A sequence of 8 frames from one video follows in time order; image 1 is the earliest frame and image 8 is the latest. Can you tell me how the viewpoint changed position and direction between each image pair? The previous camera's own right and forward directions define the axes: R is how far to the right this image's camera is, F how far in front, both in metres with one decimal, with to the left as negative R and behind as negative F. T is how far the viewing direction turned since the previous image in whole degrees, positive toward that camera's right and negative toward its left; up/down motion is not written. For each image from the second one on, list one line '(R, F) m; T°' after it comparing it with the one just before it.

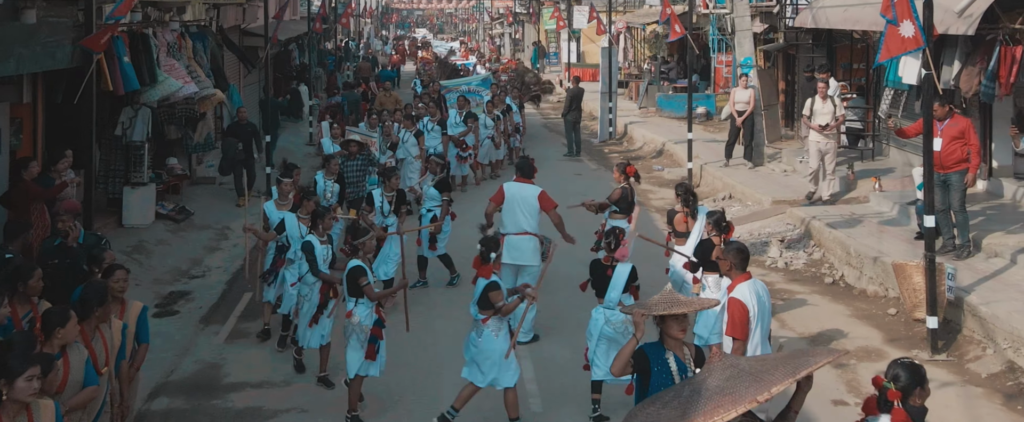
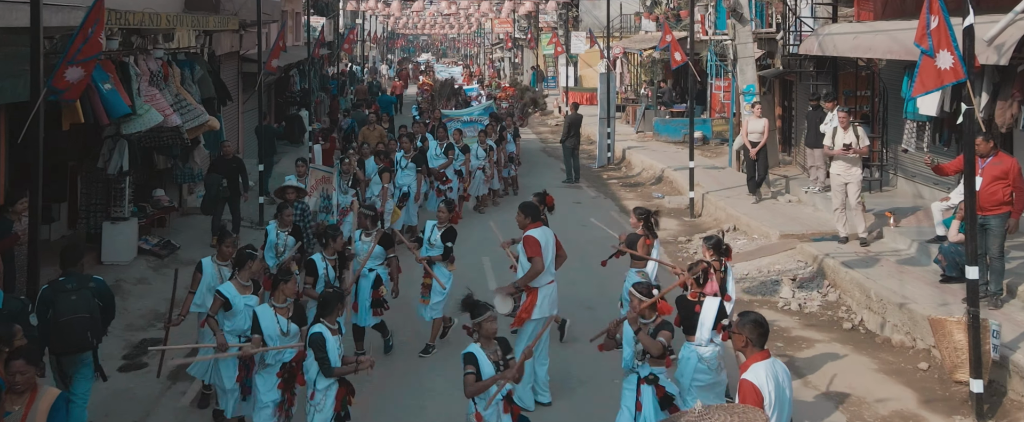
(0.0, +0.5) m; 0°
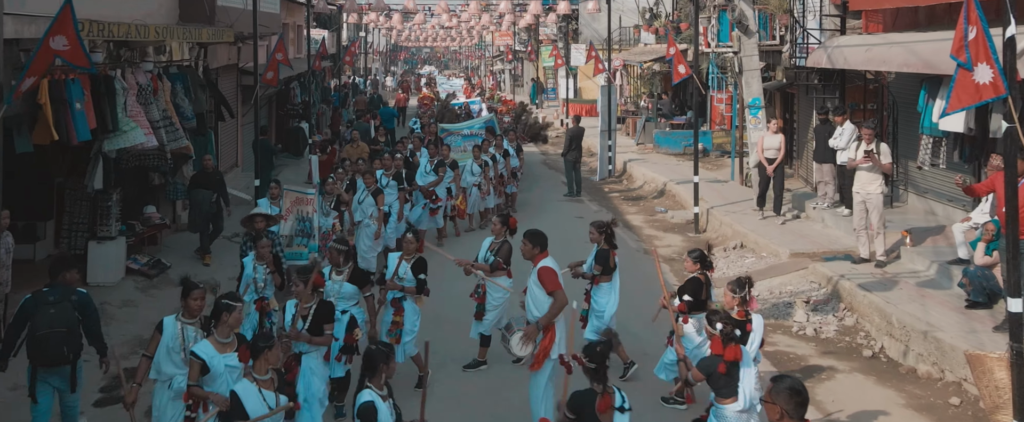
(0.0, +0.4) m; 0°
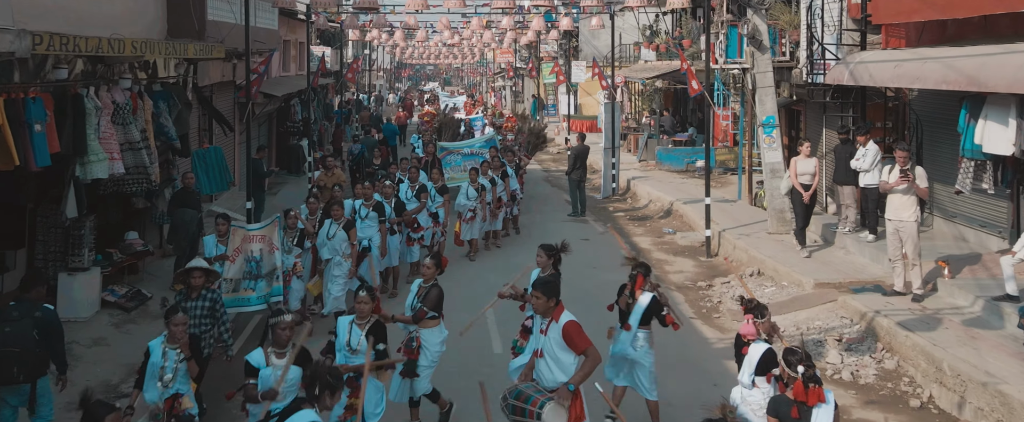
(0.0, +0.8) m; 0°
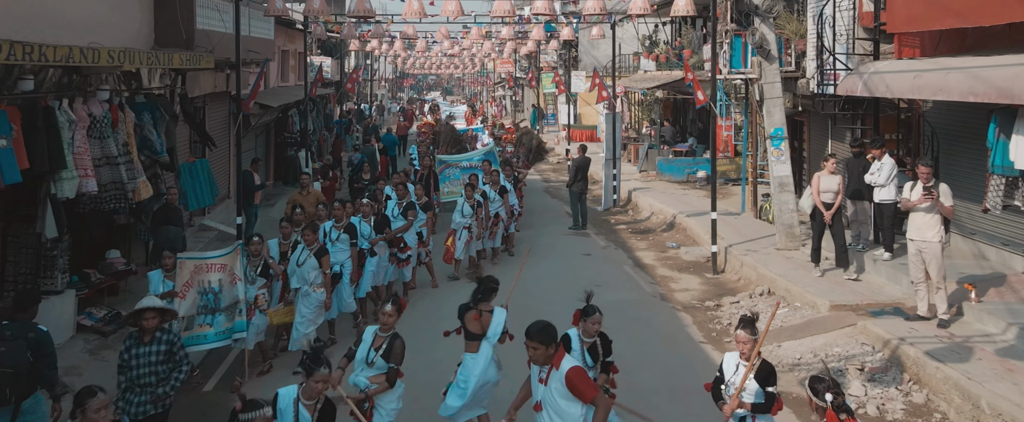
(0.0, +0.6) m; 0°
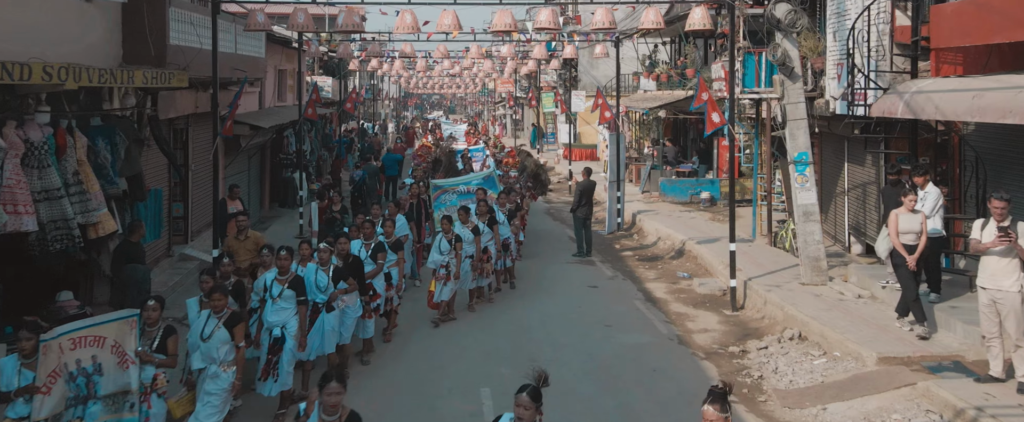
(0.0, +1.3) m; 0°
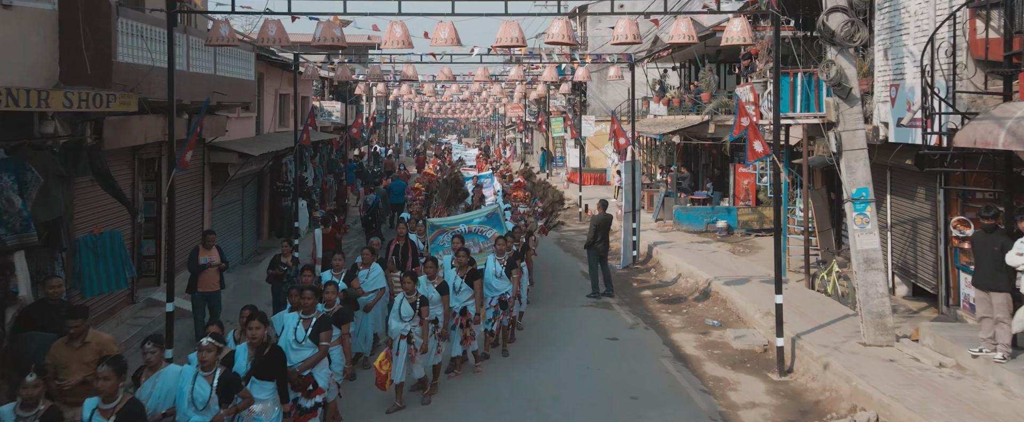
(0.0, +2.3) m; -1°
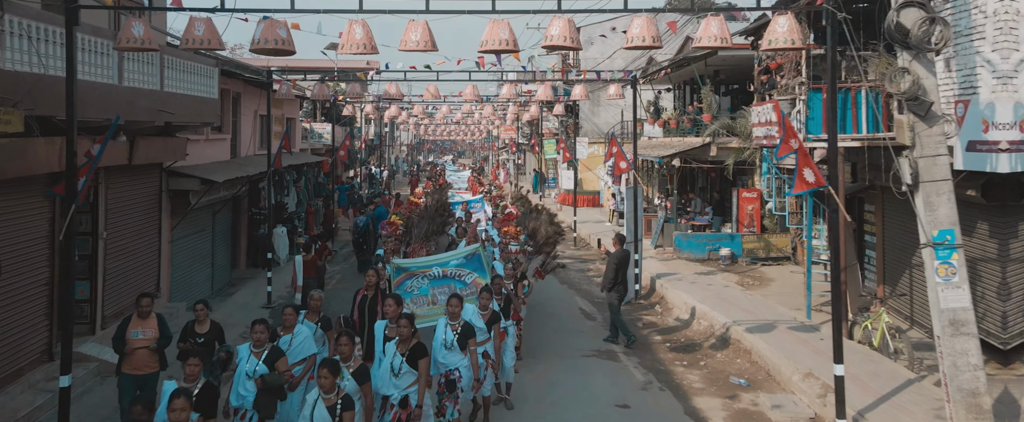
(0.0, +2.8) m; 0°
